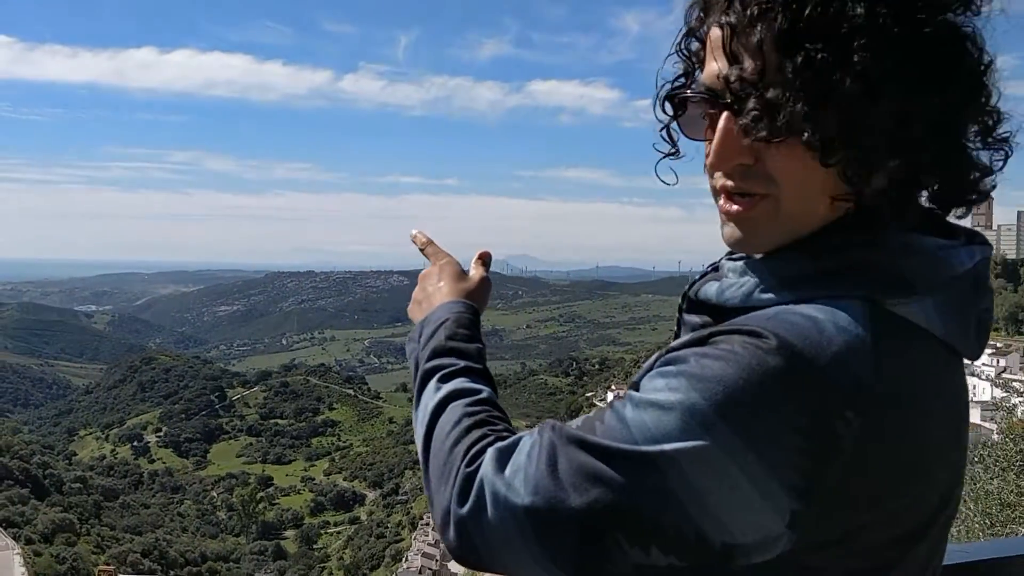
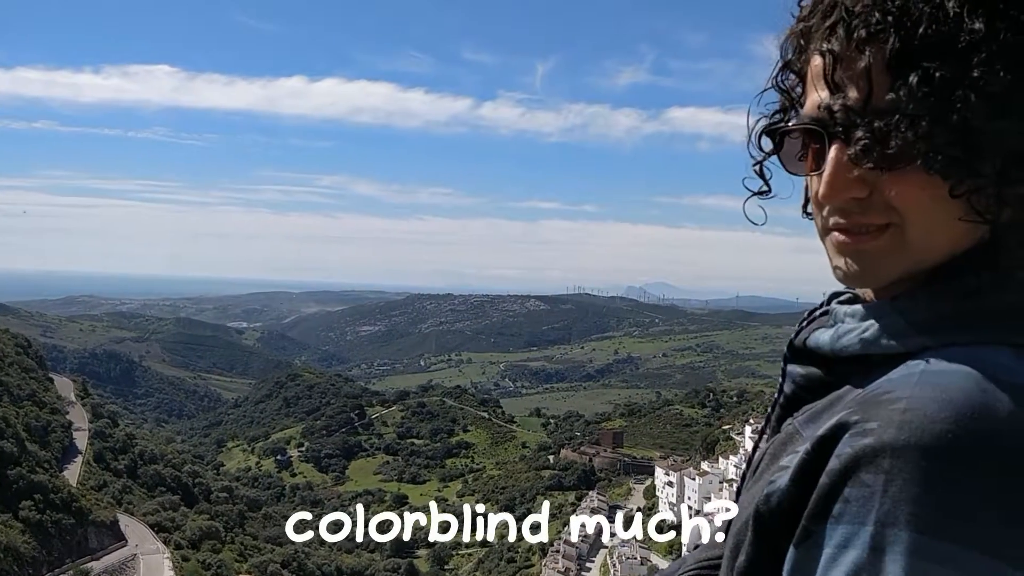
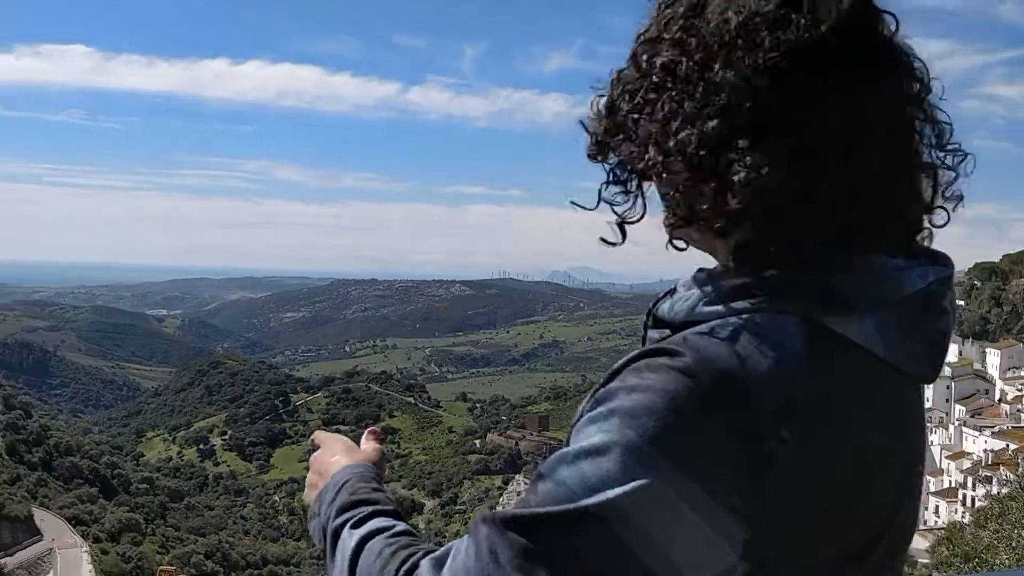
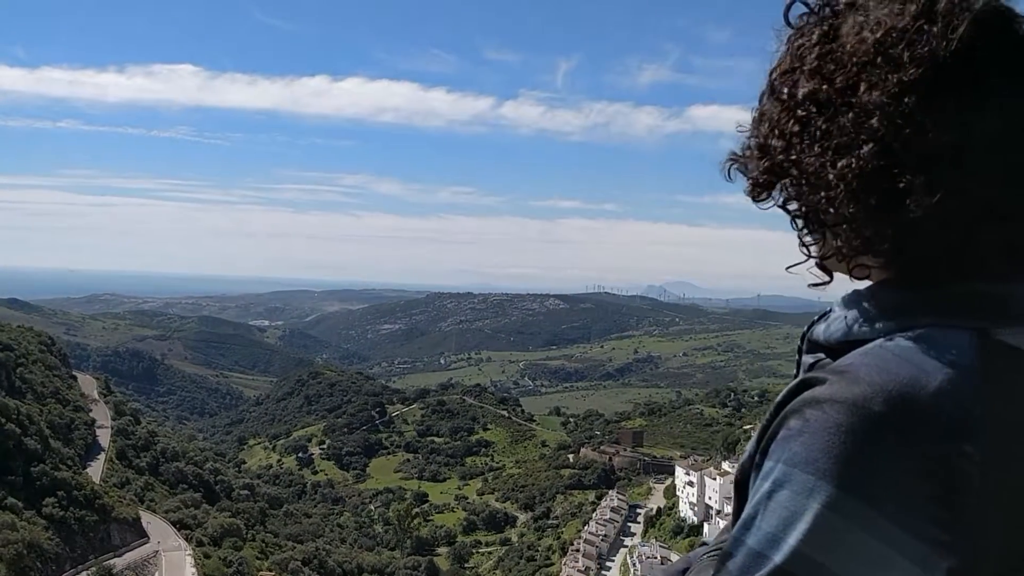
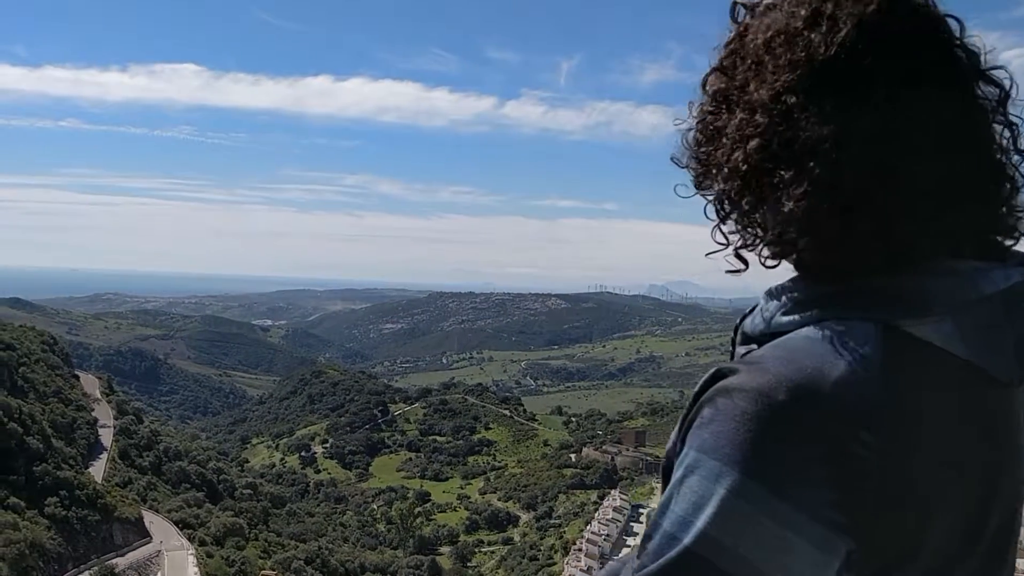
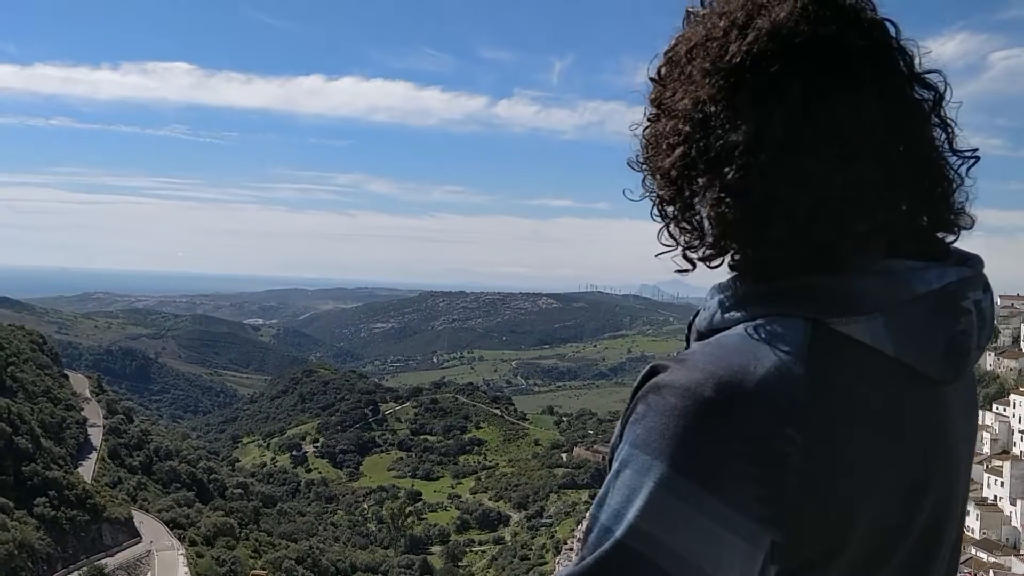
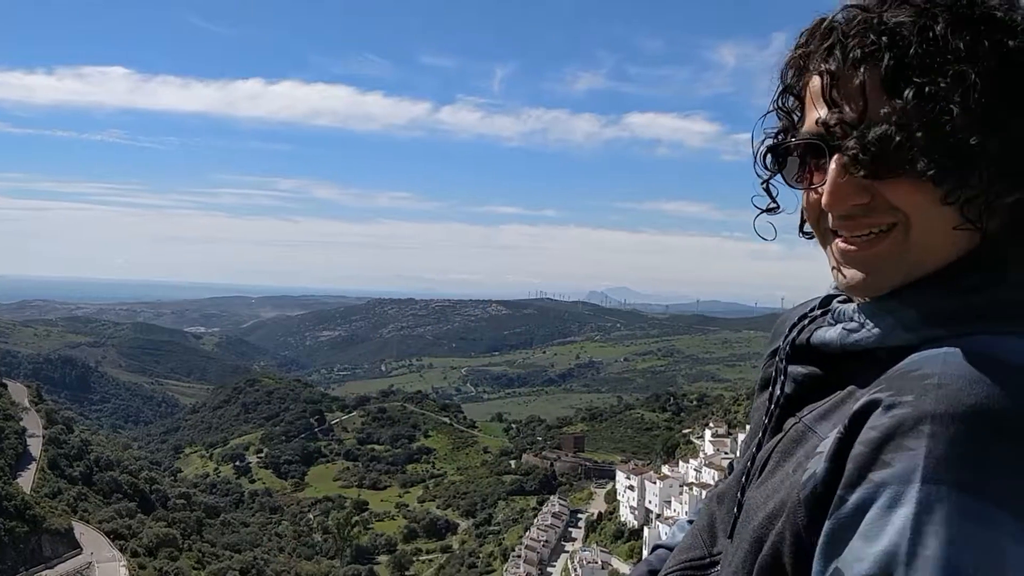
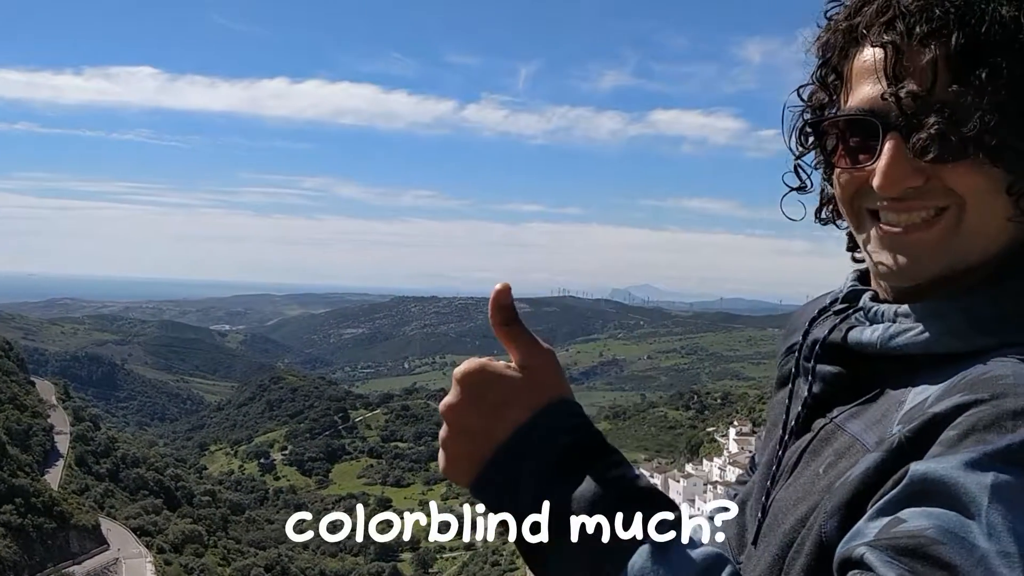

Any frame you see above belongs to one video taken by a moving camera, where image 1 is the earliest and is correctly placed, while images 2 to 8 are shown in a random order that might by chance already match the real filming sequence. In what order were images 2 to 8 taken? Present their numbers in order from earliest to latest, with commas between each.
3, 6, 5, 4, 2, 8, 7
